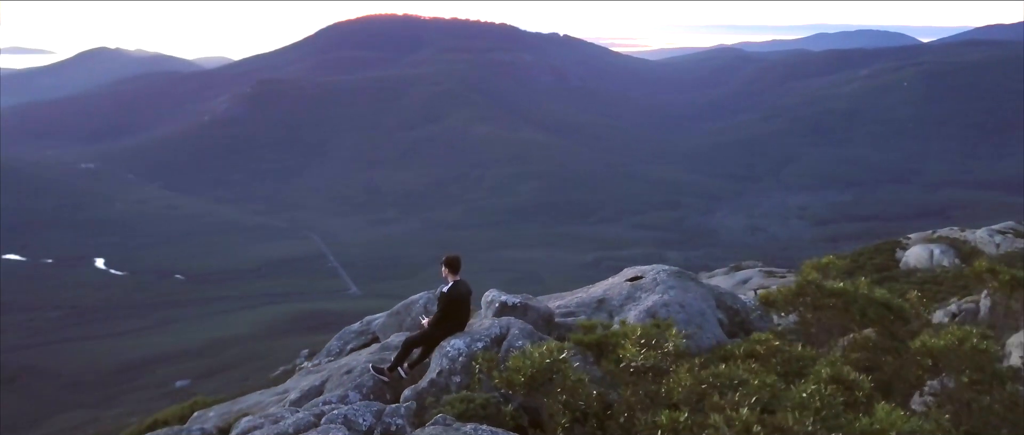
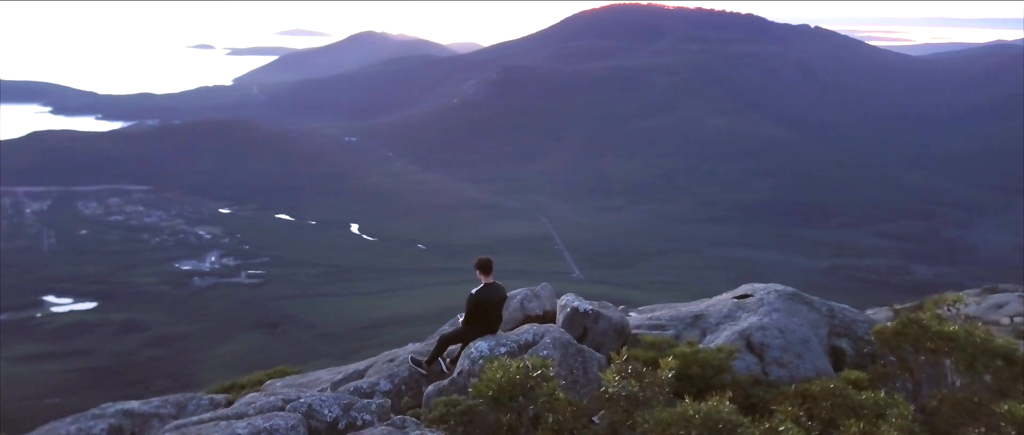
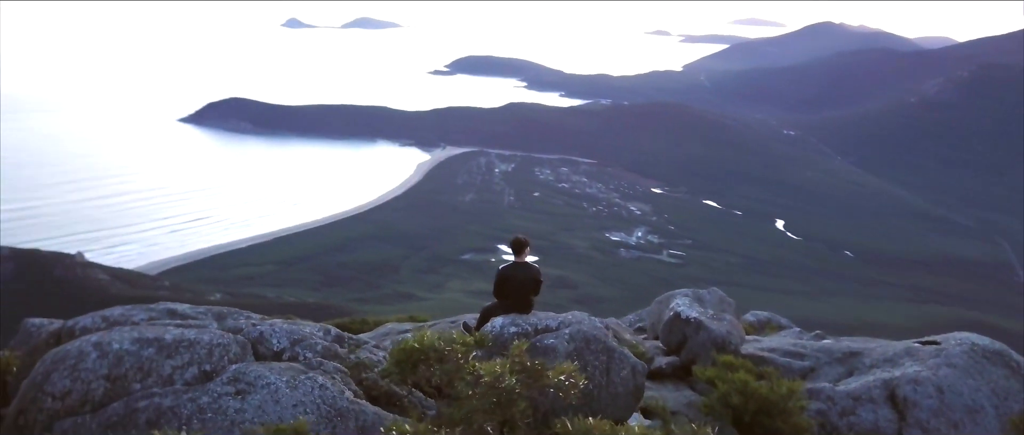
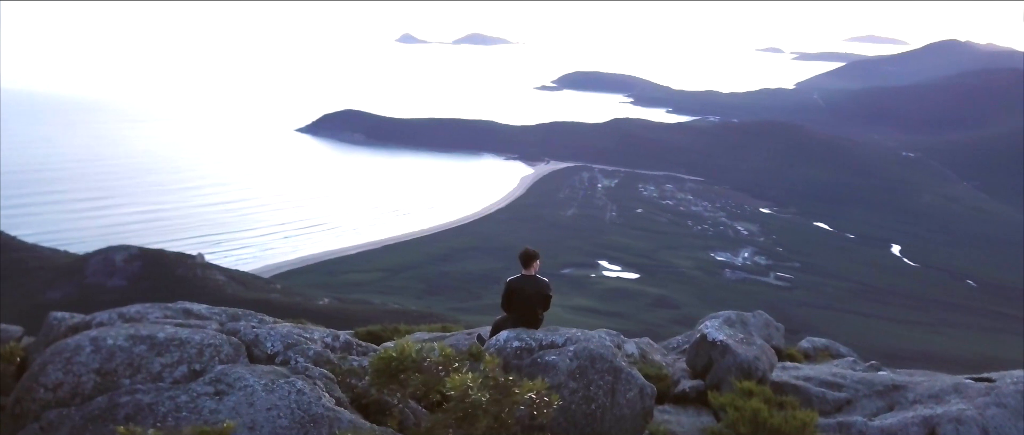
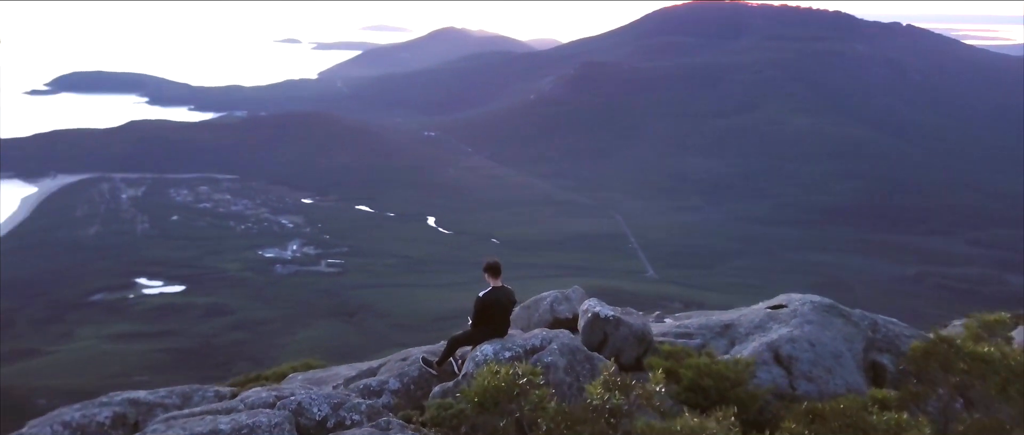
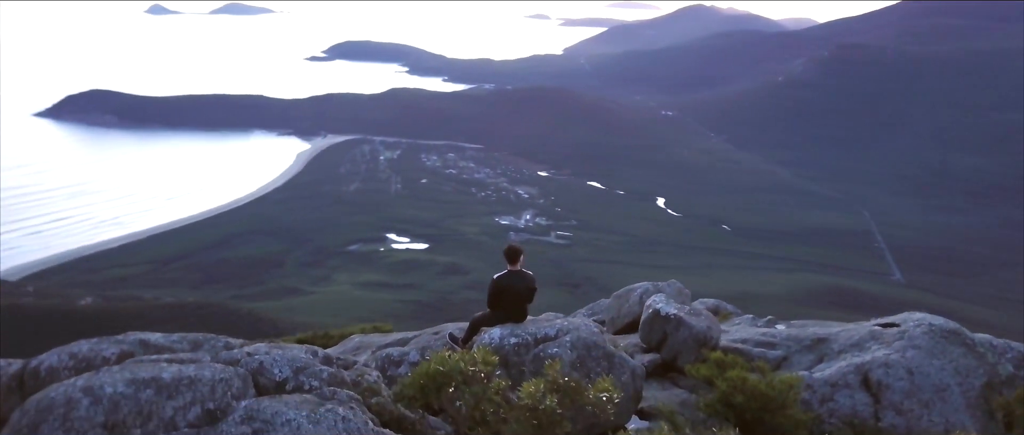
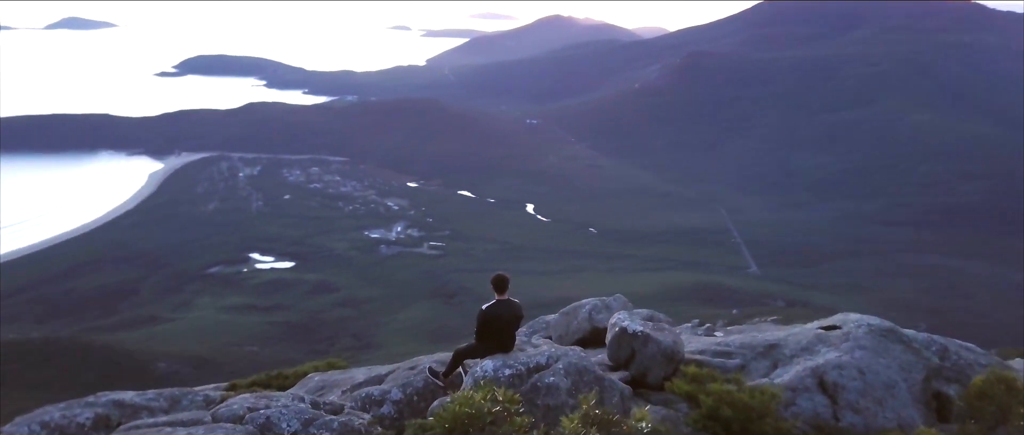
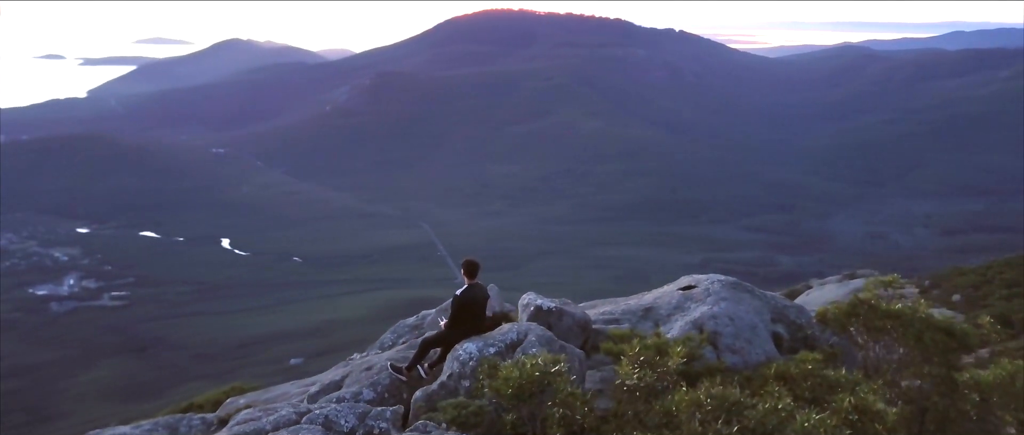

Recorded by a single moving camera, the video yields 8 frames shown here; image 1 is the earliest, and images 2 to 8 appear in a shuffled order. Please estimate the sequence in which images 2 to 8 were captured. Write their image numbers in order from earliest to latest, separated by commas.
8, 2, 5, 7, 6, 3, 4
